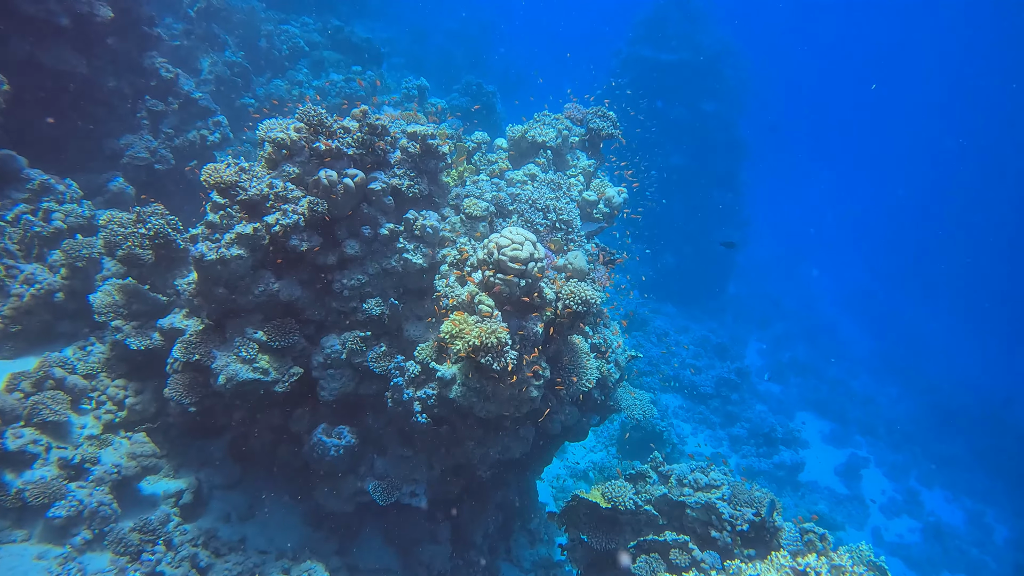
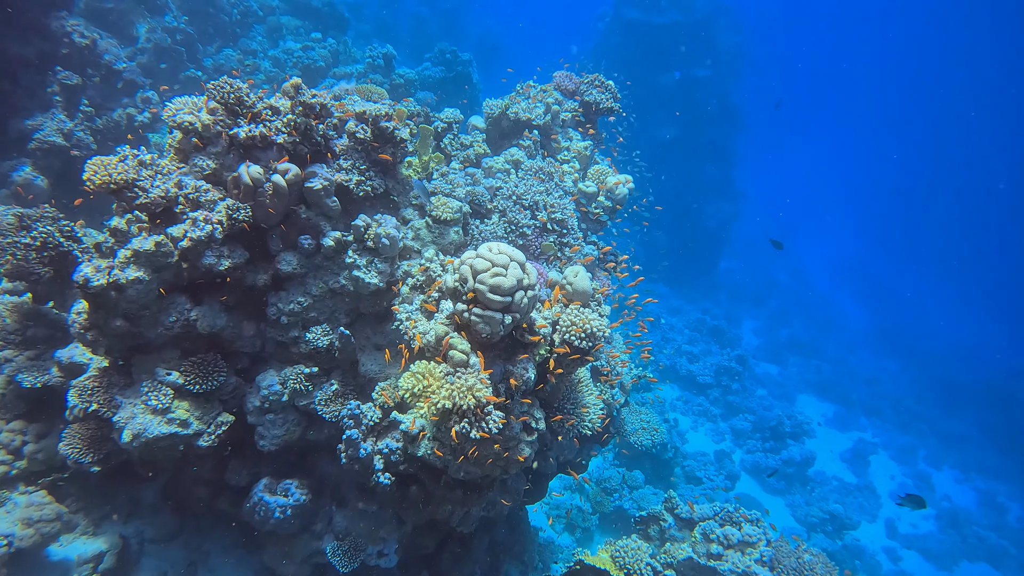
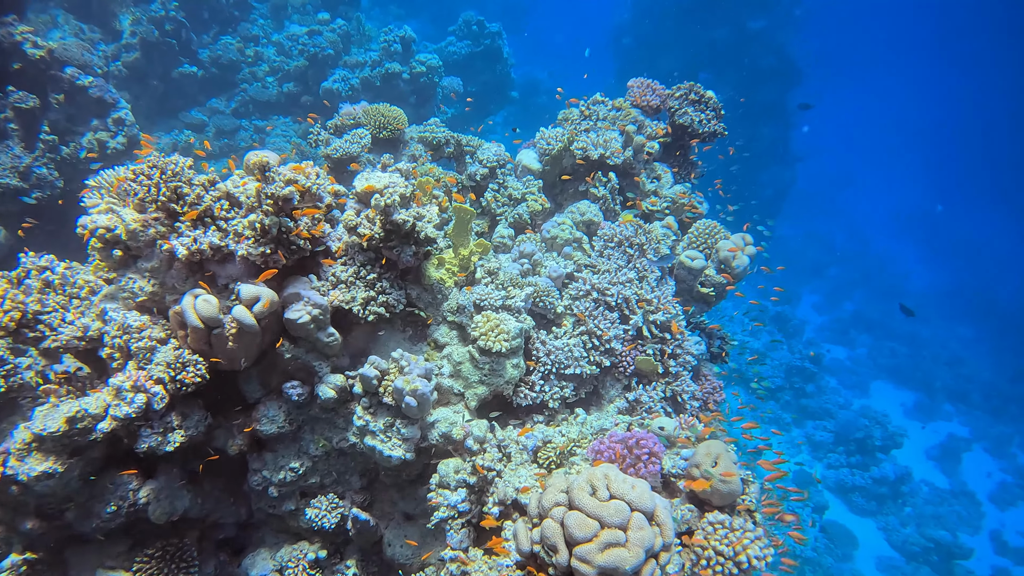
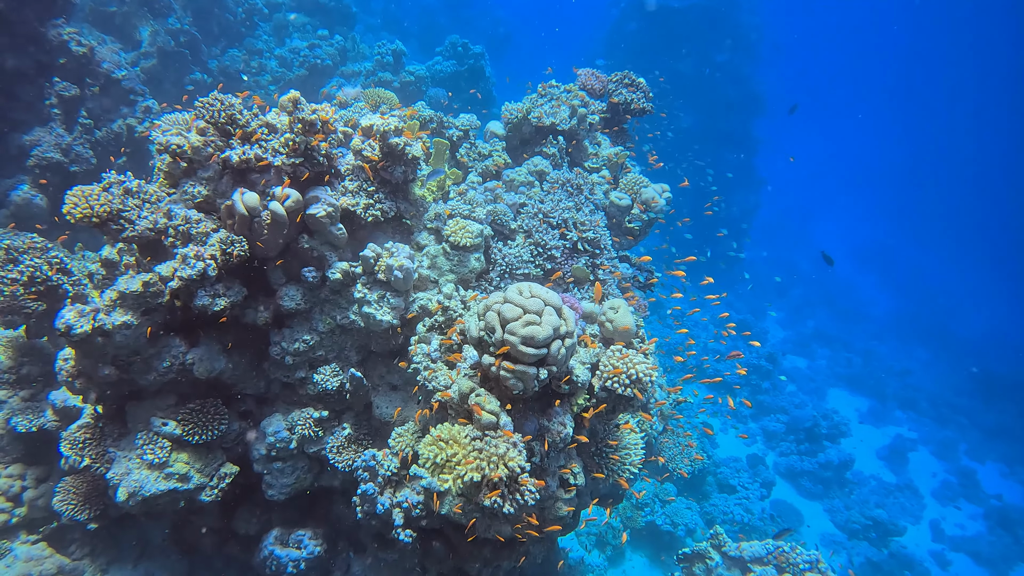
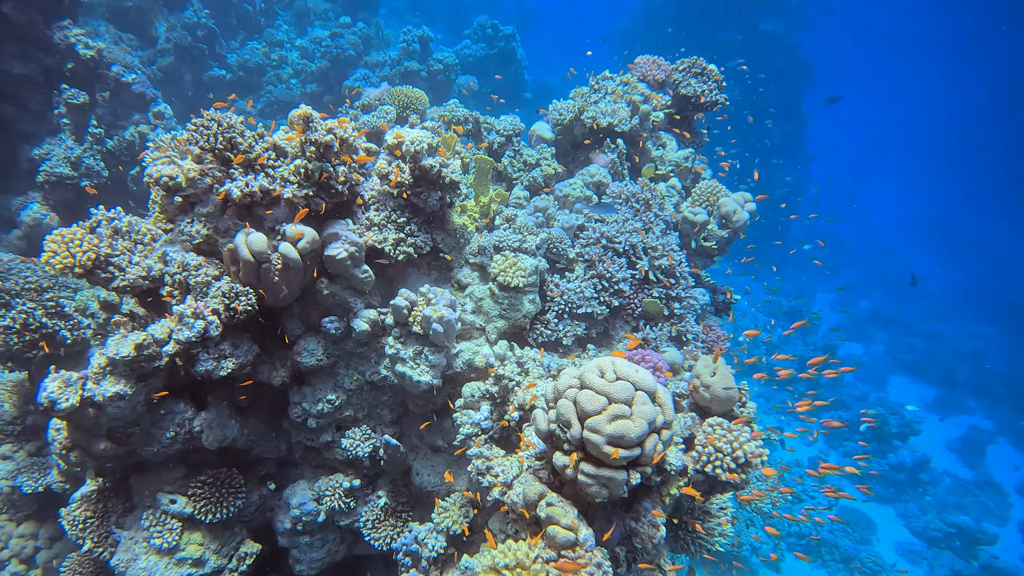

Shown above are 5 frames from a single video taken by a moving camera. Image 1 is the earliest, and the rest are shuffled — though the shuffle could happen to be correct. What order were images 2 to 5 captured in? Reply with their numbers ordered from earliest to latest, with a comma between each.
2, 4, 5, 3
